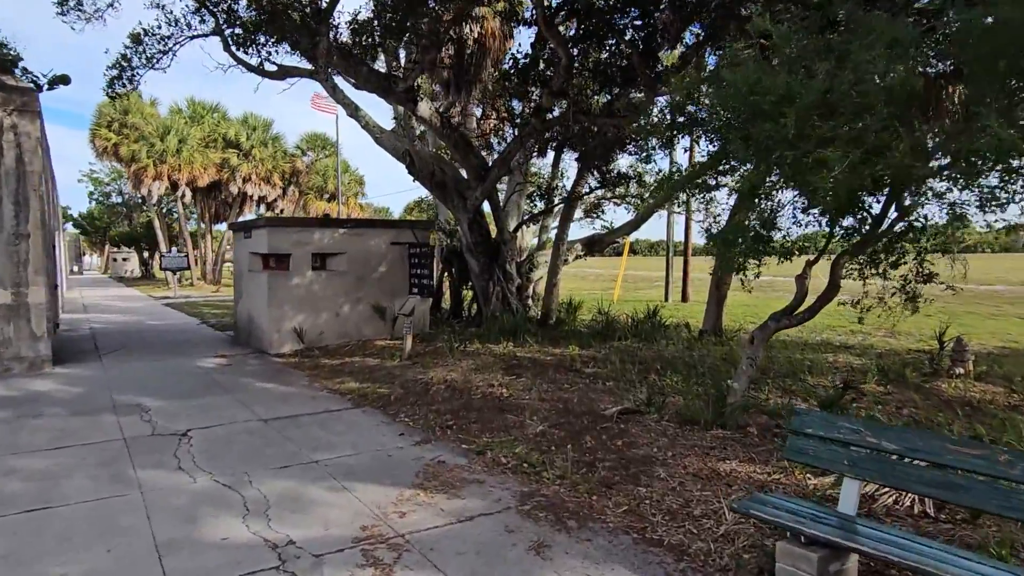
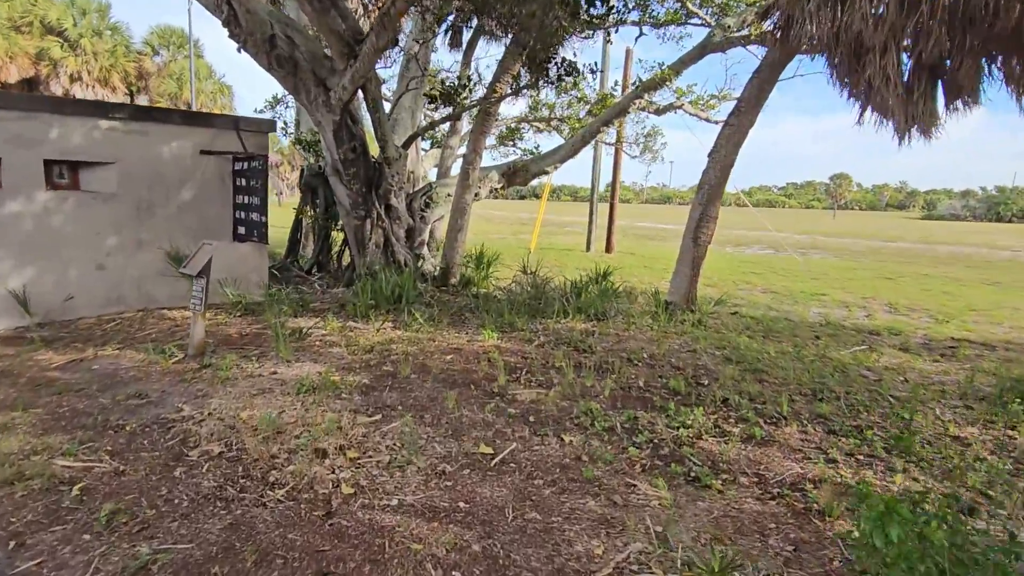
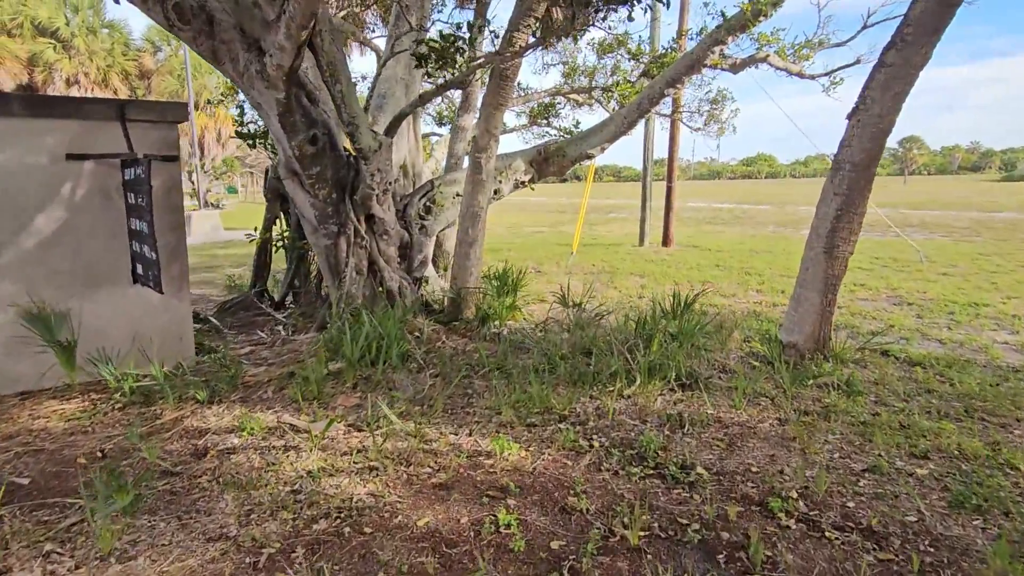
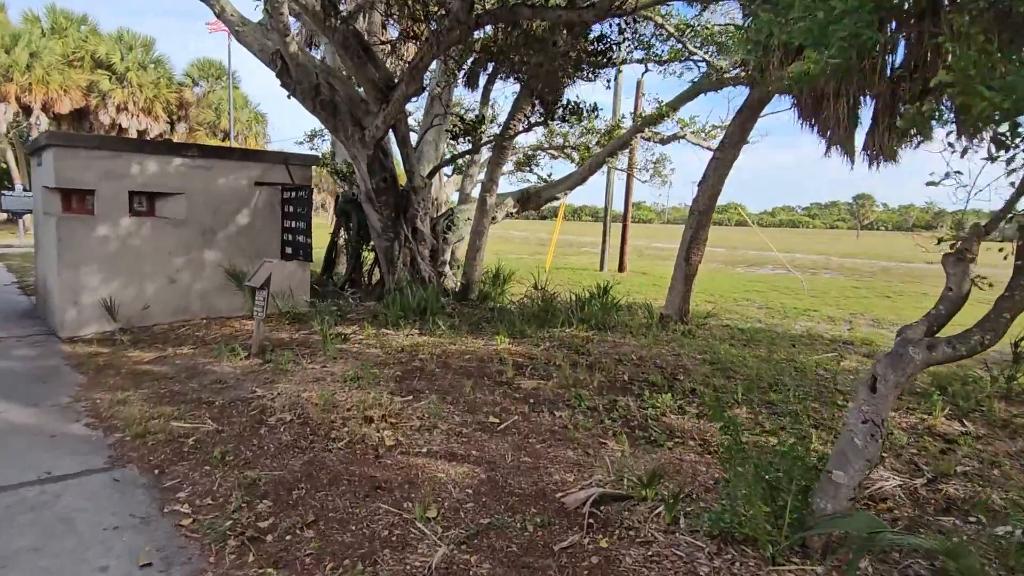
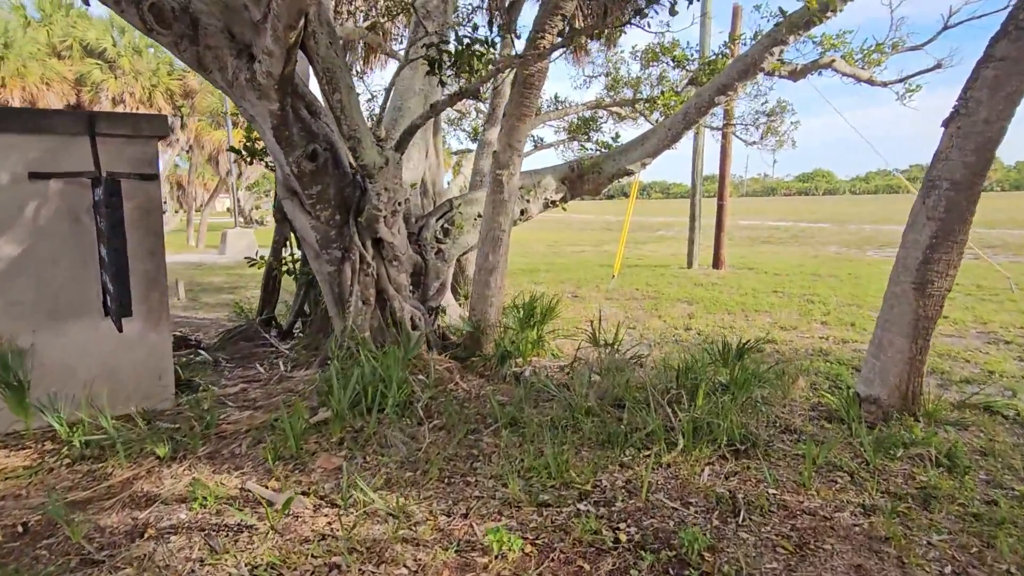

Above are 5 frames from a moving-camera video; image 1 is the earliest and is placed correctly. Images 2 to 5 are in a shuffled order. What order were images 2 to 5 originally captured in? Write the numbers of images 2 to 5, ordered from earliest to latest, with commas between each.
4, 2, 3, 5
